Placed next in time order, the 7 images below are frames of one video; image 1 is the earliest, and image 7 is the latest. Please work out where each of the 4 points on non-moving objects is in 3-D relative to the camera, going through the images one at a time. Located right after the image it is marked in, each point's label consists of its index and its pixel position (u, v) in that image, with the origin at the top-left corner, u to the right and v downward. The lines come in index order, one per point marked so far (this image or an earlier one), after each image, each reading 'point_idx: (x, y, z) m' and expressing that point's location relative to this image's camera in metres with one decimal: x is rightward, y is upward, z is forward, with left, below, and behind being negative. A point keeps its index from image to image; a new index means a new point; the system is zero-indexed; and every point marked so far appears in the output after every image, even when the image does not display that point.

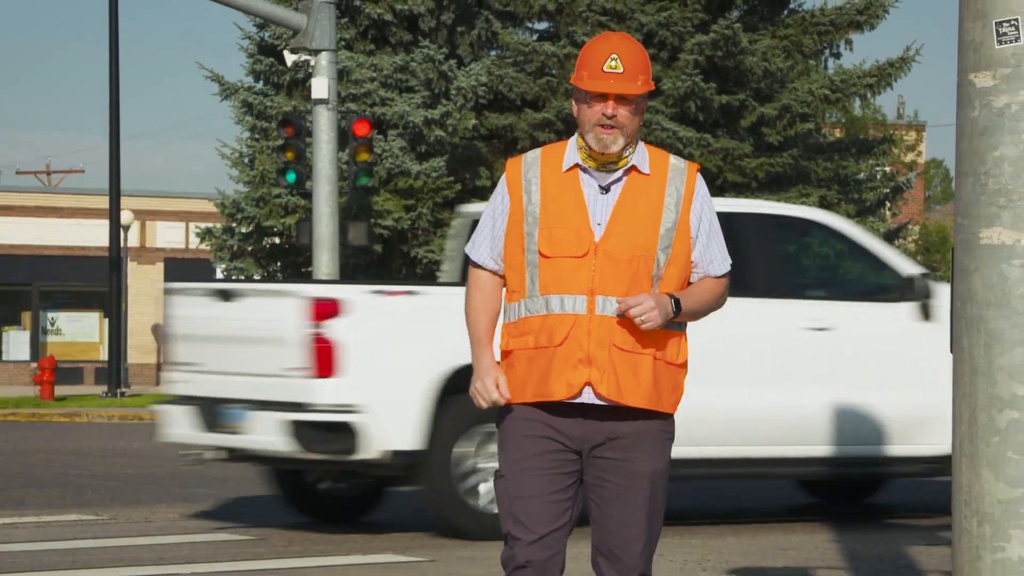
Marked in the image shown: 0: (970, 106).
0: (+1.3, +0.5, +4.0) m
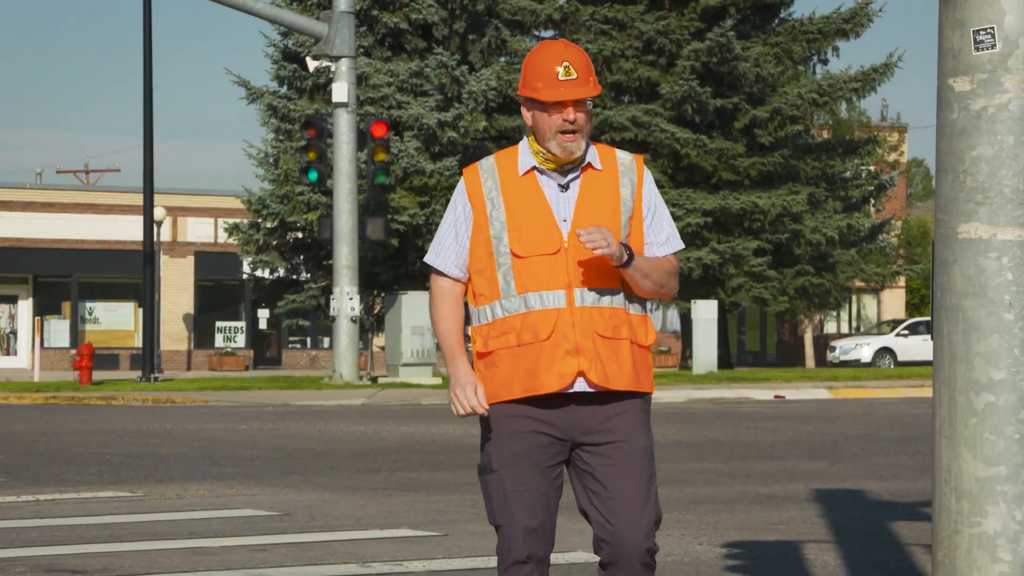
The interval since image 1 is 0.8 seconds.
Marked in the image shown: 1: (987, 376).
0: (+1.3, +0.5, +4.3) m
1: (+1.4, -0.3, +4.2) m
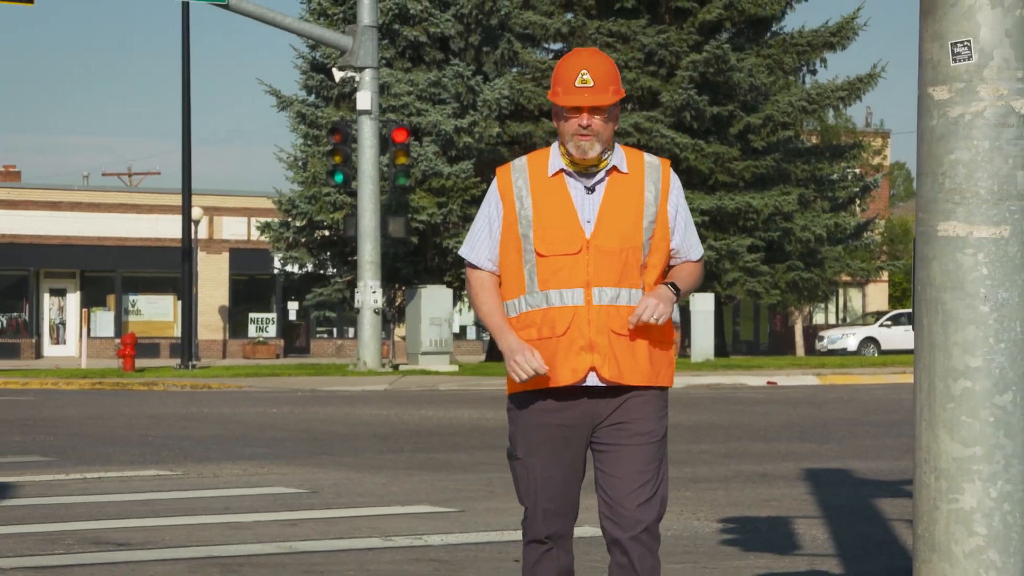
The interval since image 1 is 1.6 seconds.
0: (+1.4, +0.6, +4.6) m
1: (+1.4, -0.2, +4.5) m
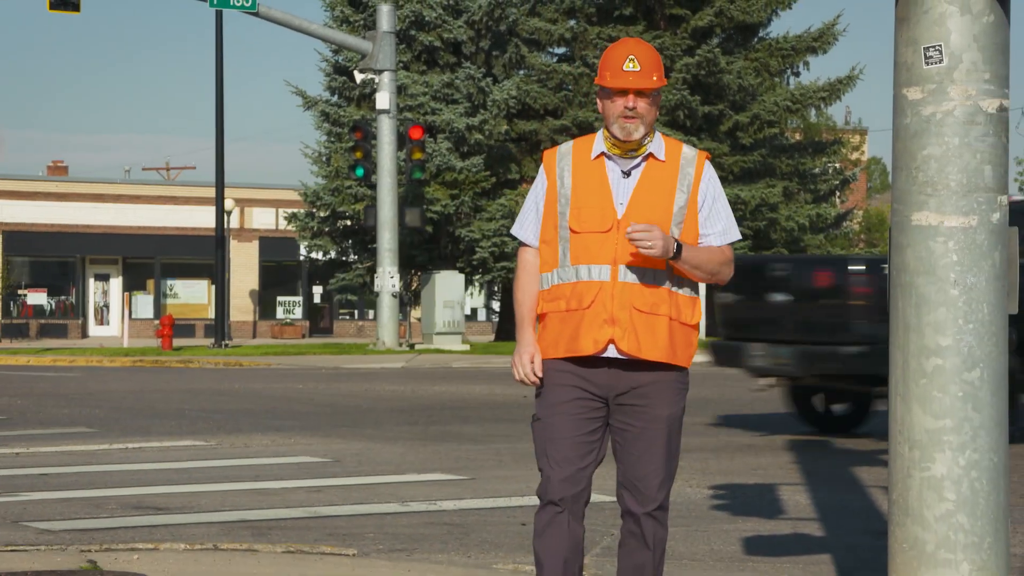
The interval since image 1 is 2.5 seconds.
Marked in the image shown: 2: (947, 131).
0: (+1.4, +0.6, +5.0) m
1: (+1.5, -0.2, +4.9) m
2: (+1.5, +0.5, +4.9) m
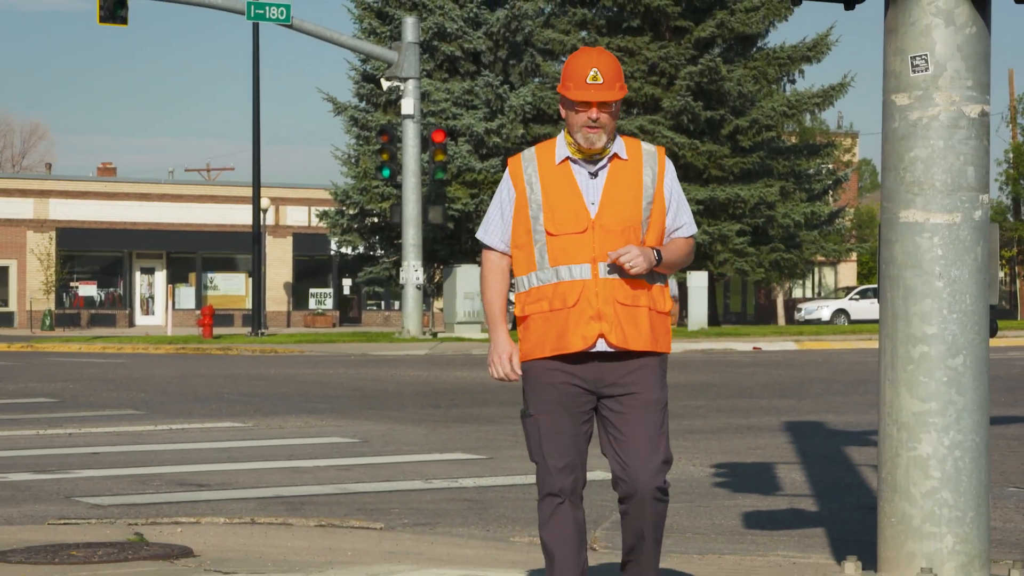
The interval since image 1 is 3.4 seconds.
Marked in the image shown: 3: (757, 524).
0: (+1.4, +0.6, +5.4) m
1: (+1.5, -0.2, +5.3) m
2: (+1.6, +0.6, +5.3) m
3: (+1.2, -1.1, +6.9) m
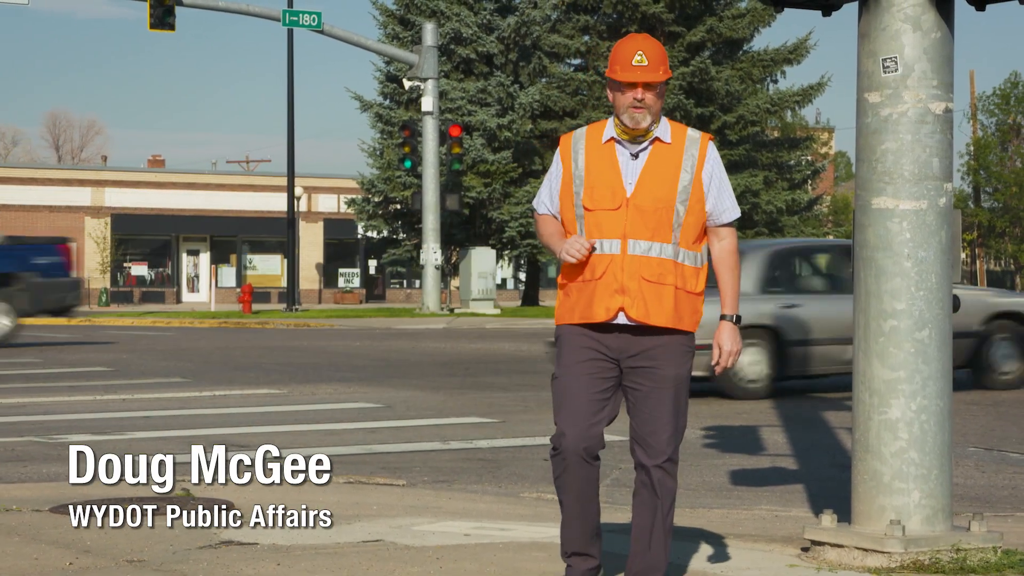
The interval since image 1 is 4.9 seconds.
0: (+1.5, +0.7, +5.9) m
1: (+1.6, -0.1, +5.8) m
2: (+1.6, +0.7, +5.8) m
3: (+1.2, -1.0, +7.5) m
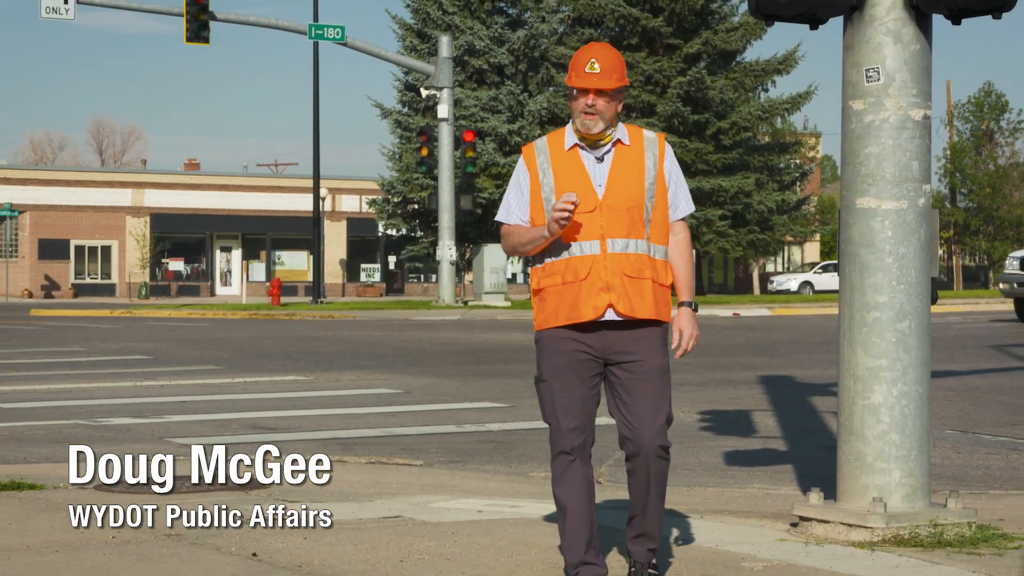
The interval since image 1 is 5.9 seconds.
0: (+1.5, +0.8, +6.4) m
1: (+1.6, -0.1, +6.3) m
2: (+1.7, +0.7, +6.3) m
3: (+1.3, -1.0, +8.0) m
